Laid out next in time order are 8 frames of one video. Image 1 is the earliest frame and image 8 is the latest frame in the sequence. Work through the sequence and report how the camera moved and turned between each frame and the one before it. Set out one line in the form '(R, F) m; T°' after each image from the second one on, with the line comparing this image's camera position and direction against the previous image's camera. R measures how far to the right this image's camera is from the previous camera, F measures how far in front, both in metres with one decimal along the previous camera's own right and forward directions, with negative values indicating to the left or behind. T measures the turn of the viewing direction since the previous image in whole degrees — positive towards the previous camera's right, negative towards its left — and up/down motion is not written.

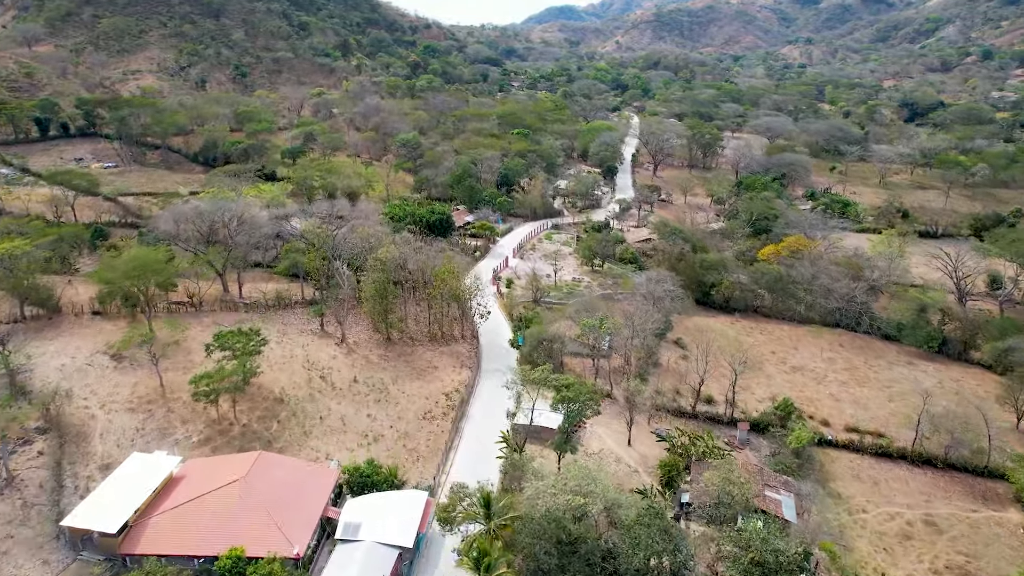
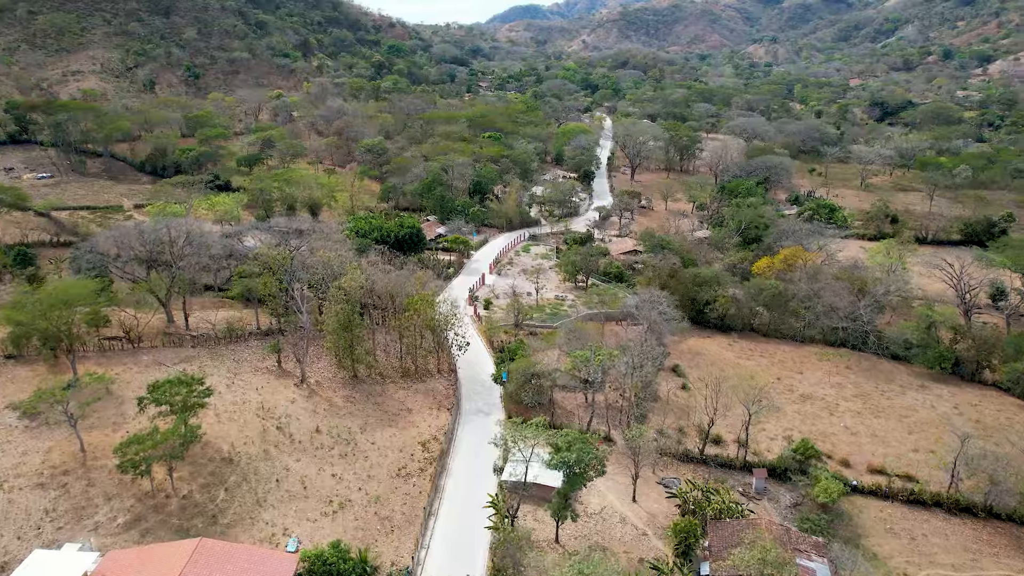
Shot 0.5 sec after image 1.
(-0.6, +3.6) m; +3°
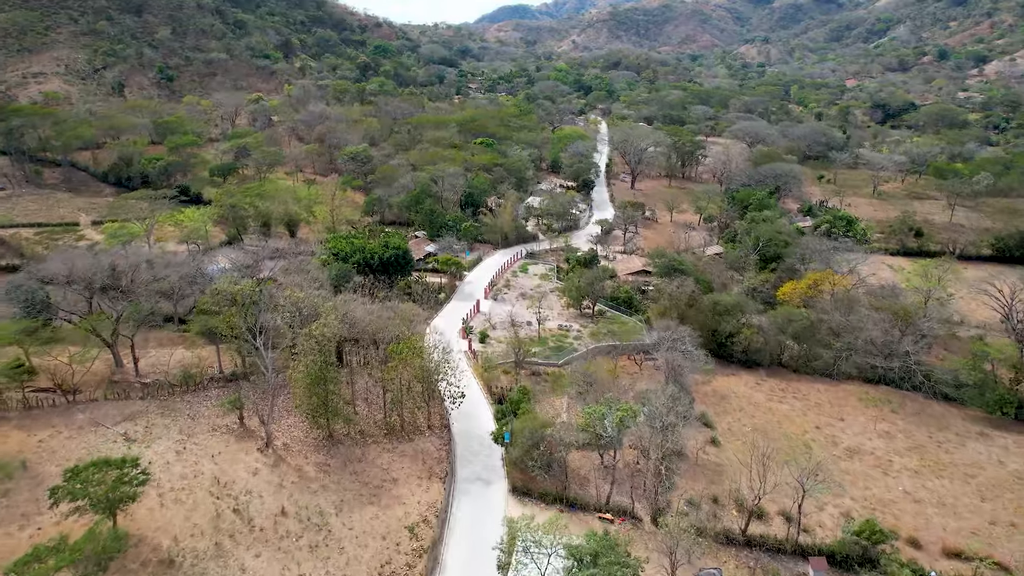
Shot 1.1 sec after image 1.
(-0.5, +4.4) m; +1°
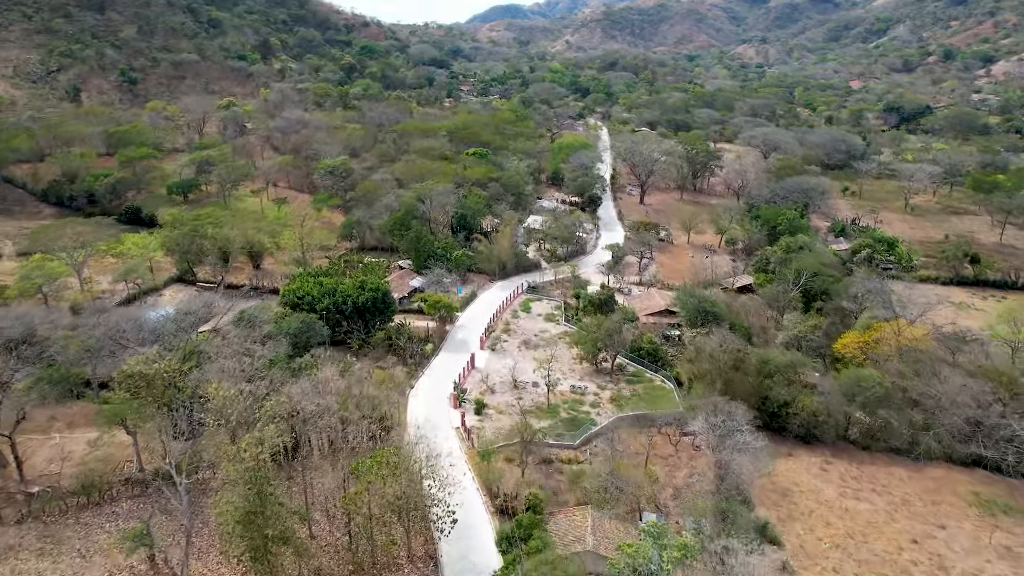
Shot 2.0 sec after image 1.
(-0.4, +6.9) m; +1°
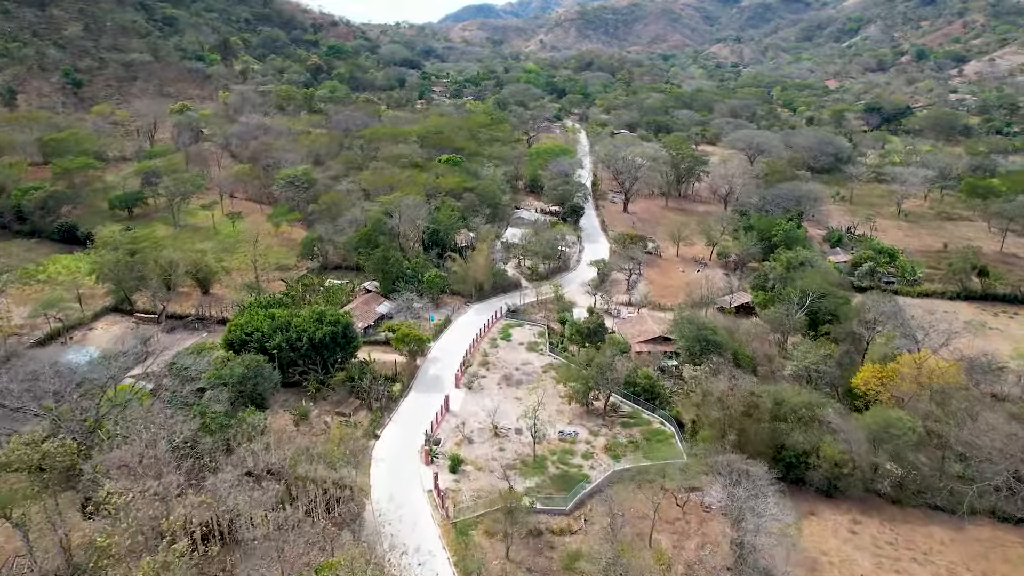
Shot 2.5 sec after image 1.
(-0.1, +3.9) m; +2°
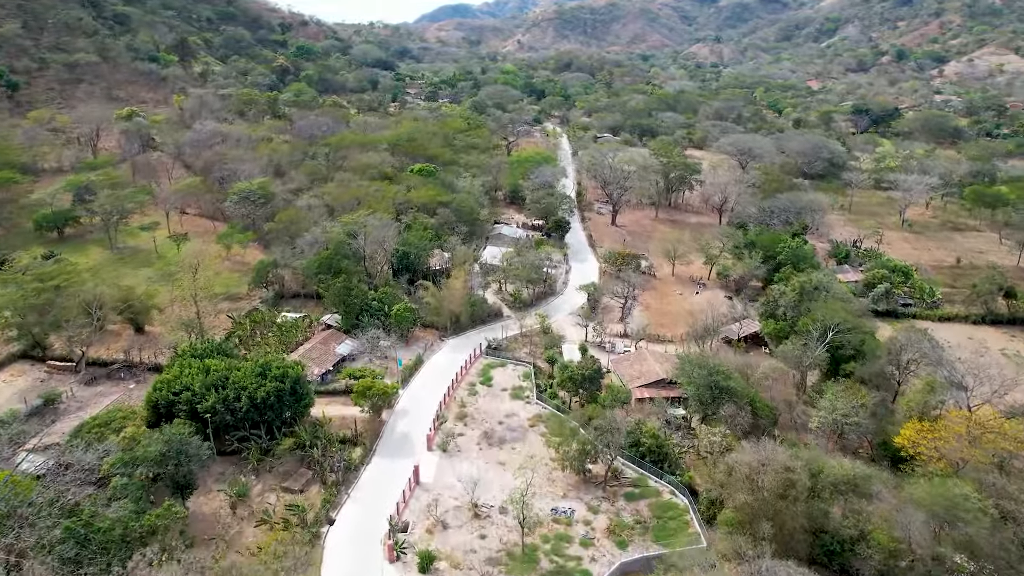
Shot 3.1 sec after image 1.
(0.0, +4.7) m; +2°
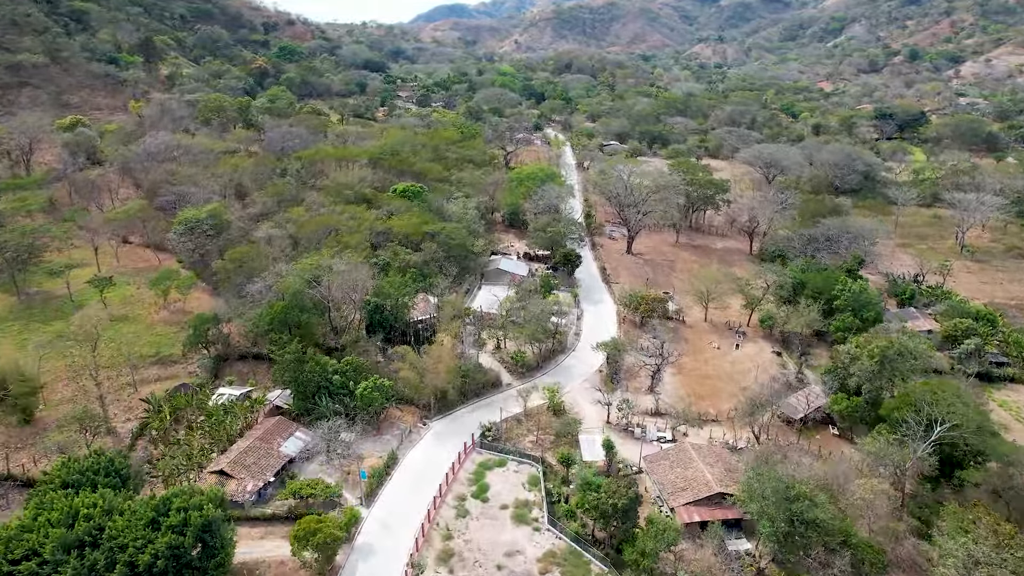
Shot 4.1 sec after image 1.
(-0.2, +7.8) m; 0°
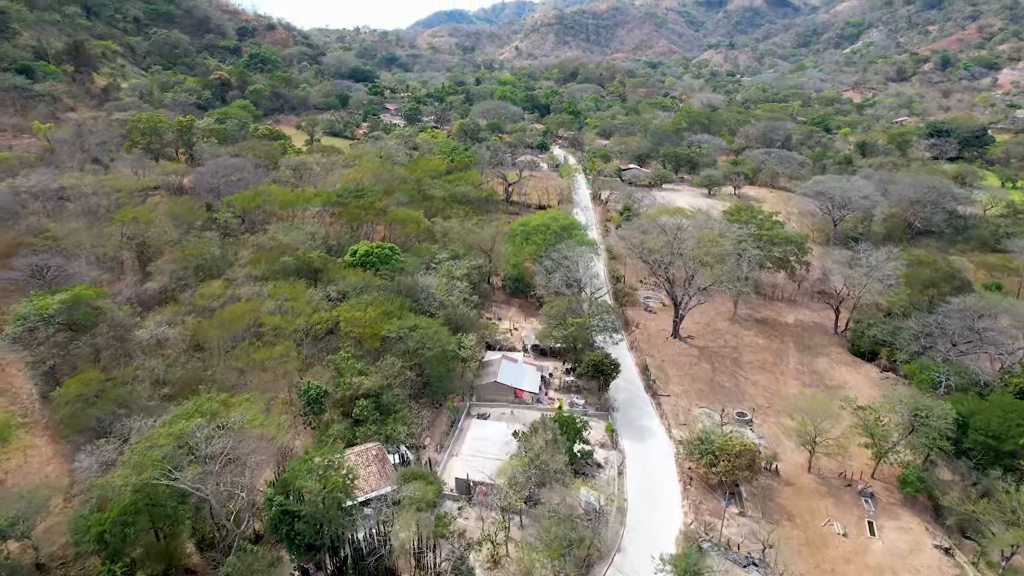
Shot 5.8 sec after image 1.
(-0.2, +13.2) m; 0°
